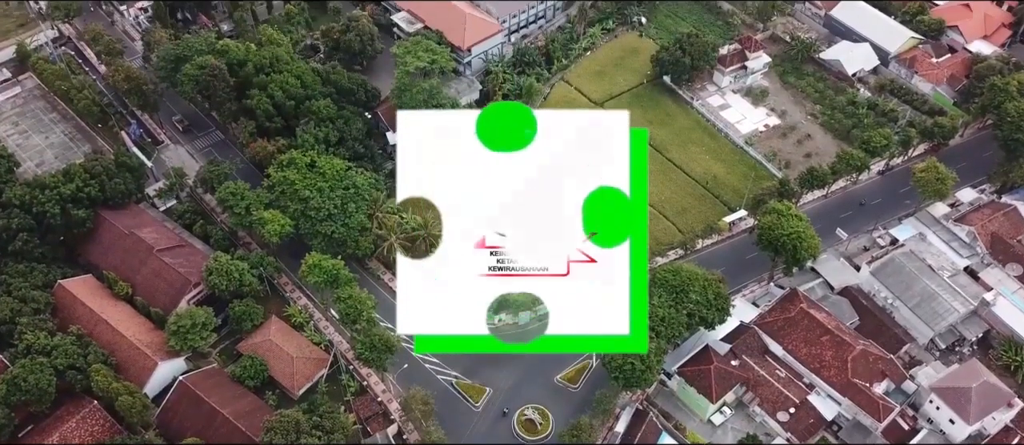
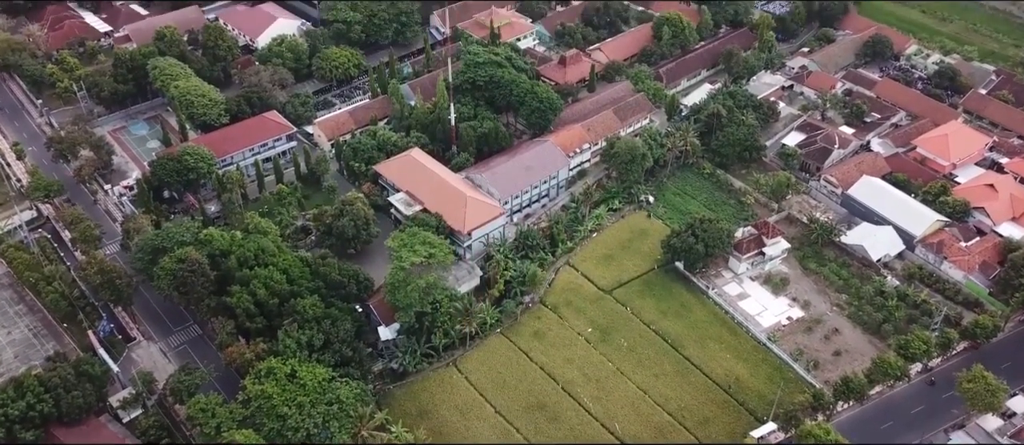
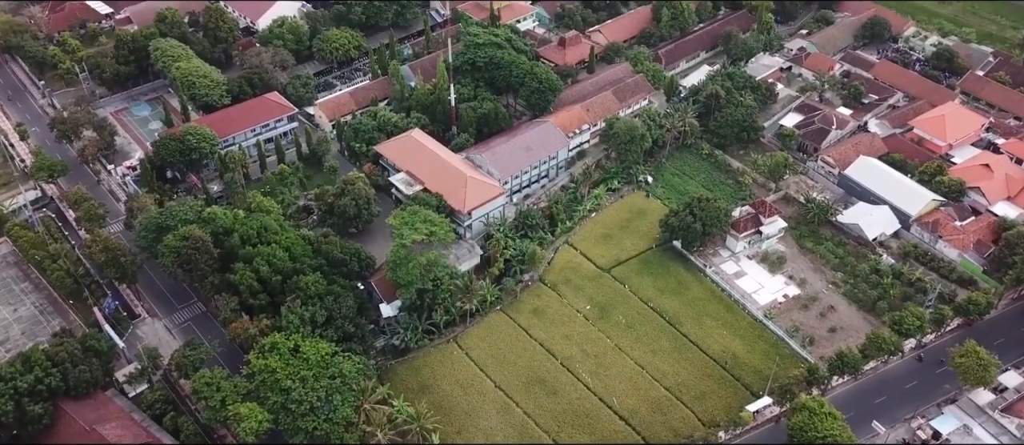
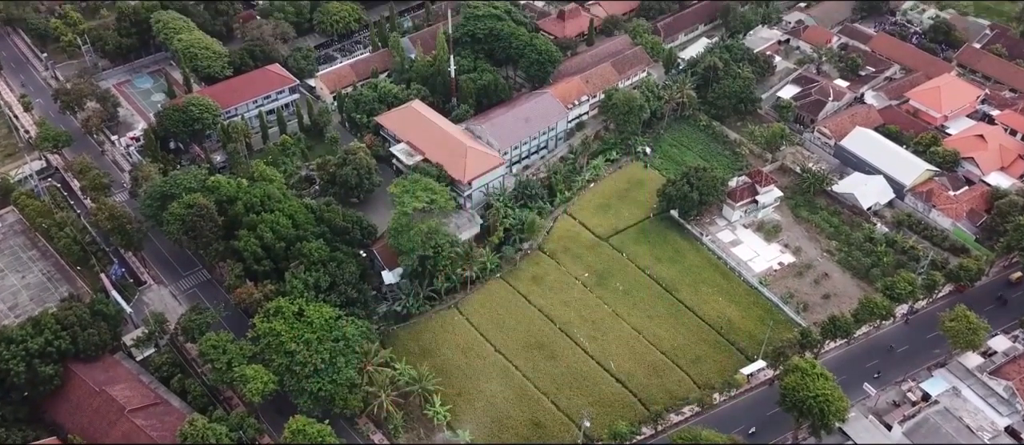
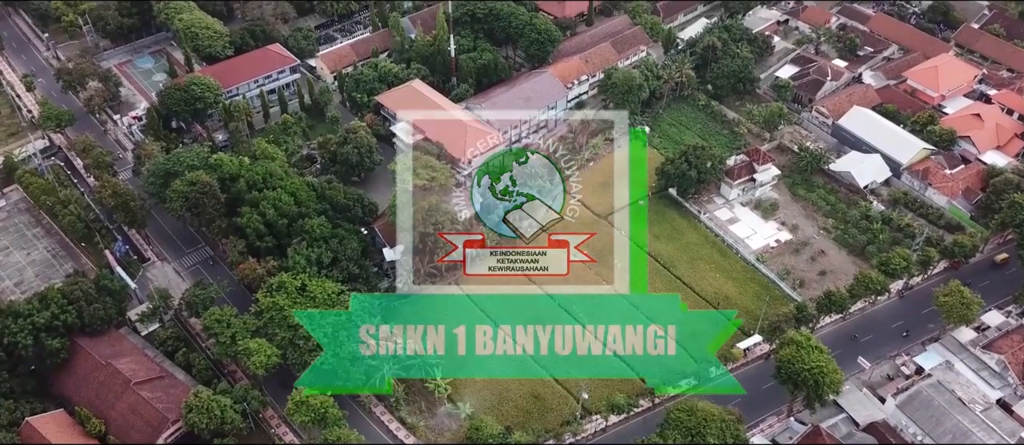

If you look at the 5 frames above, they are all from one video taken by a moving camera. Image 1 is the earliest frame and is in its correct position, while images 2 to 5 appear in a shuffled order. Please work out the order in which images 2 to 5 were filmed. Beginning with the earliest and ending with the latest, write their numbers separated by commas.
5, 4, 3, 2
